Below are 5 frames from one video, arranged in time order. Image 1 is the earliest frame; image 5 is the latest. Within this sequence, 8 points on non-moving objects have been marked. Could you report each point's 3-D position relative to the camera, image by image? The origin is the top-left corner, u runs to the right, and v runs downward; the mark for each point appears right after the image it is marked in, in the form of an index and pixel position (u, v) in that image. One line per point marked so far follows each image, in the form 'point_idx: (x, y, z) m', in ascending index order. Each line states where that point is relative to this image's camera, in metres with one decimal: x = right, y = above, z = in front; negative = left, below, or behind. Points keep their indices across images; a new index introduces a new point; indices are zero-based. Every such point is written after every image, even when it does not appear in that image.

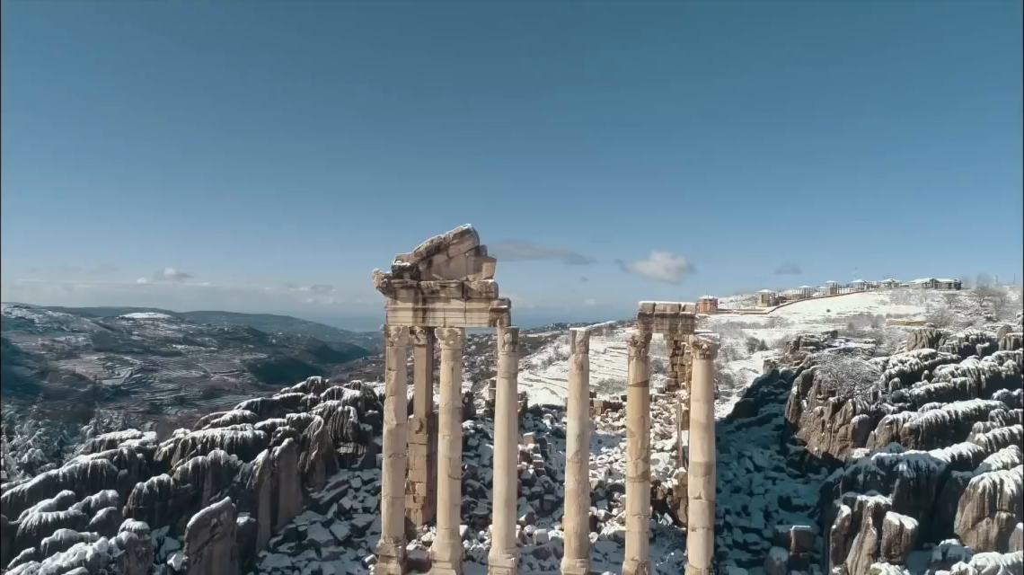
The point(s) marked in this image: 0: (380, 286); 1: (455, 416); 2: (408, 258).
0: (-4.1, 0.0, +17.1) m
1: (-1.8, -4.0, +17.0) m
2: (-3.4, +0.9, +17.6) m
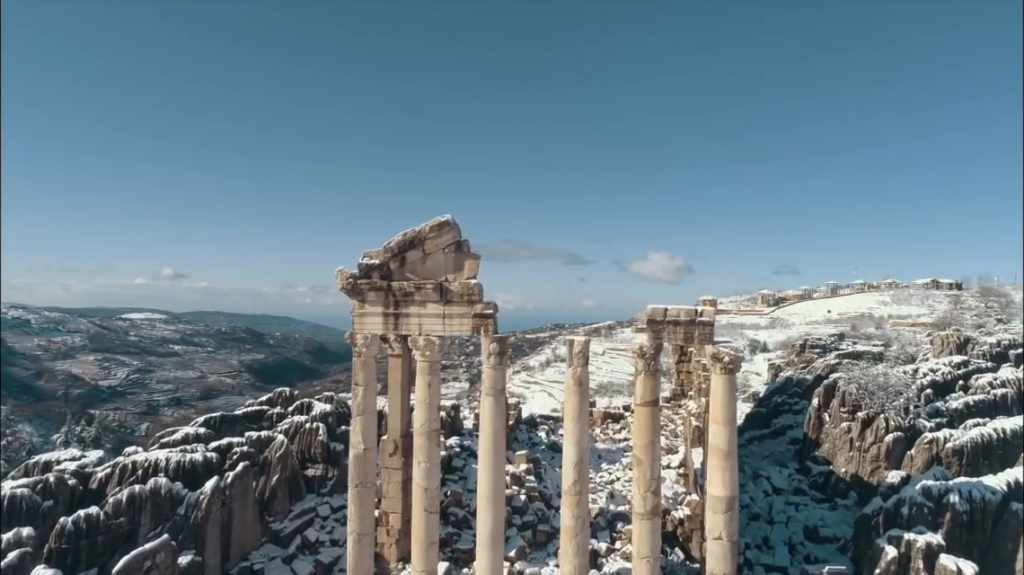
0: (-4.5, 0.0, +14.7) m
1: (-2.1, -4.1, +14.6) m
2: (-3.7, +0.9, +15.1) m
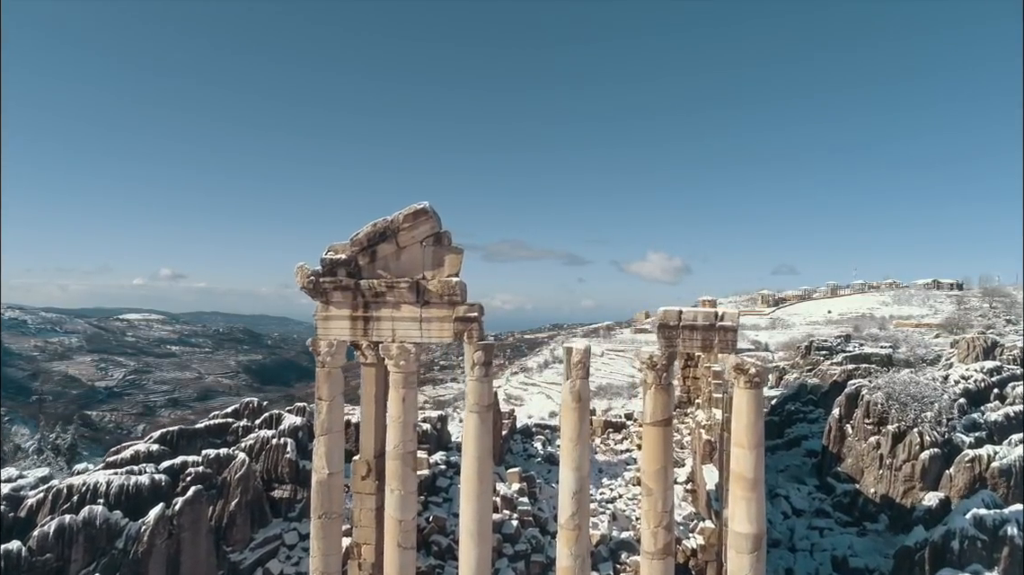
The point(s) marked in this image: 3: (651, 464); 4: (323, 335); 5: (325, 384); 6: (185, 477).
0: (-4.8, 0.0, +12.6) m
1: (-2.4, -4.0, +12.5) m
2: (-4.0, +0.9, +13.1) m
3: (+2.9, -3.7, +11.5) m
4: (-4.5, -1.1, +13.0) m
5: (-4.4, -2.3, +12.9) m
6: (-10.1, -5.8, +16.9) m
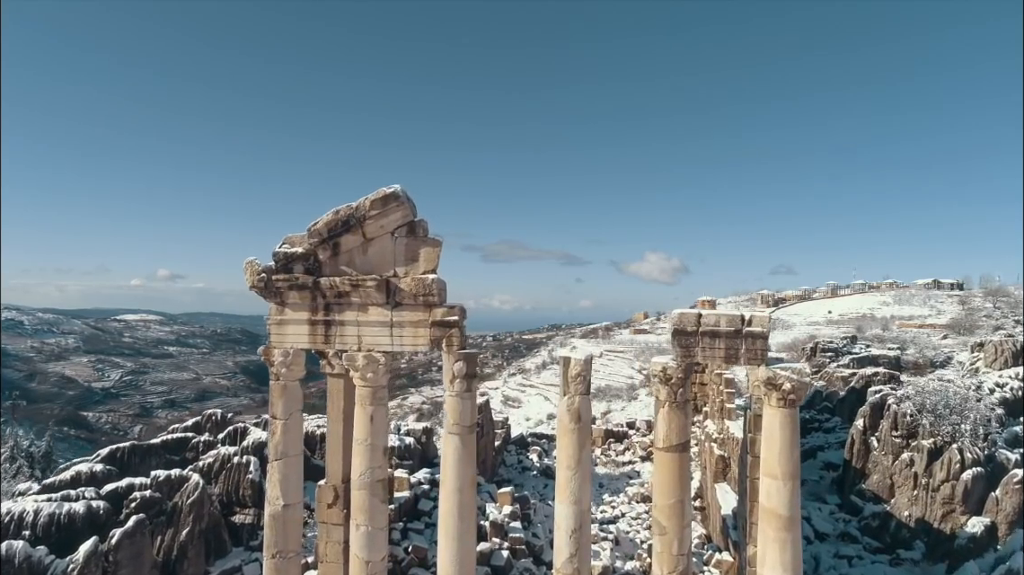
0: (-5.0, 0.0, +10.7) m
1: (-2.6, -4.0, +10.6) m
2: (-4.3, +0.9, +11.2) m
3: (+2.7, -3.7, +9.6) m
4: (-4.7, -1.1, +11.1) m
5: (-4.7, -2.3, +11.0) m
6: (-10.4, -5.8, +15.0) m
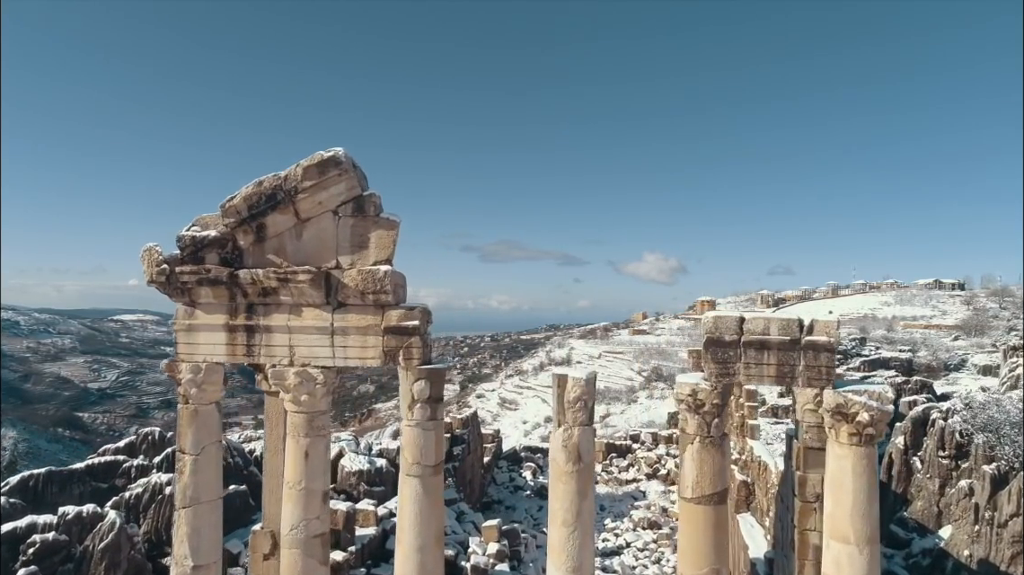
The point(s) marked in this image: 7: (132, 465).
0: (-5.3, +0.1, +8.2) m
1: (-2.9, -3.9, +8.1) m
2: (-4.6, +1.0, +8.7) m
3: (+2.4, -3.6, +7.1) m
4: (-5.1, -1.0, +8.6) m
5: (-5.0, -2.2, +8.5) m
6: (-10.7, -5.8, +12.5) m
7: (-10.9, -5.1, +16.1) m
